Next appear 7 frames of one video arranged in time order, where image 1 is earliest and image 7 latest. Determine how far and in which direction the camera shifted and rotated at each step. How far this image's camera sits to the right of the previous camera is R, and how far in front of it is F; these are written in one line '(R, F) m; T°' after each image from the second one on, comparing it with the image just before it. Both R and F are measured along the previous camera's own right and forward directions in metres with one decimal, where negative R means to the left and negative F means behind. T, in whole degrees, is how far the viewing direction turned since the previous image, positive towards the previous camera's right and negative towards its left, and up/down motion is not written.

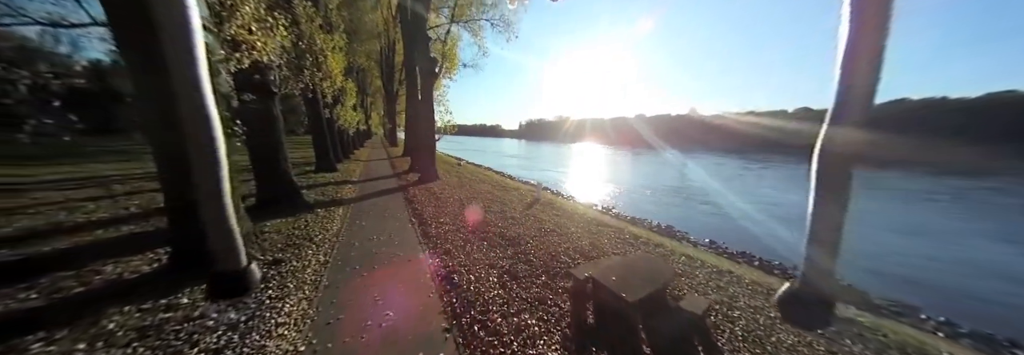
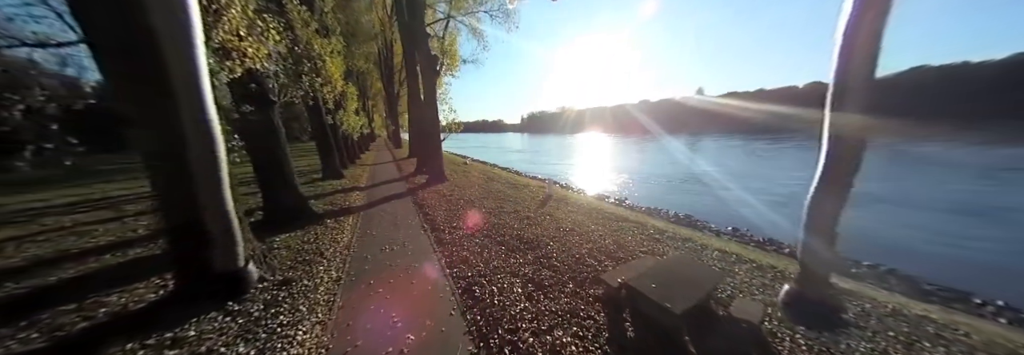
(-0.2, +0.3) m; -1°
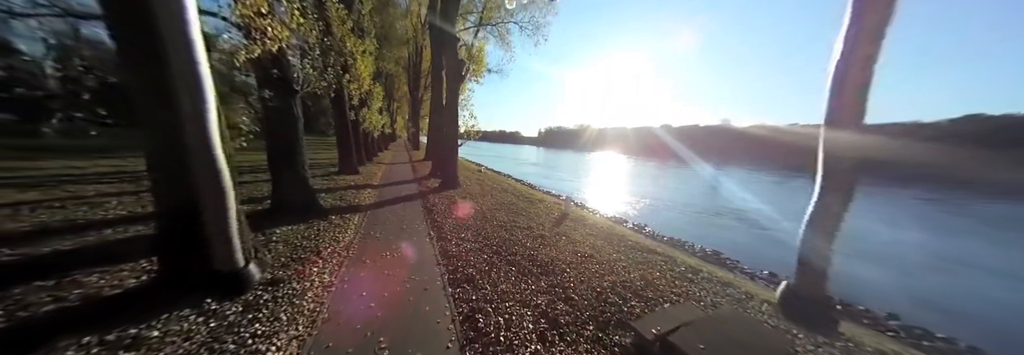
(-0.1, +0.4) m; -3°
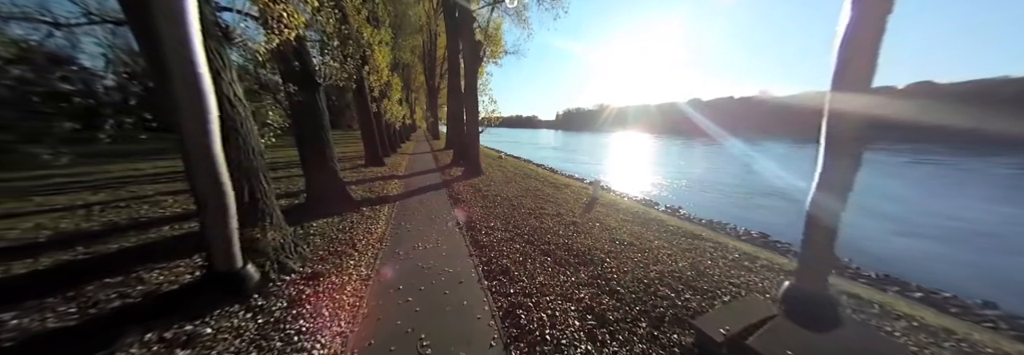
(-0.2, +0.3) m; -5°
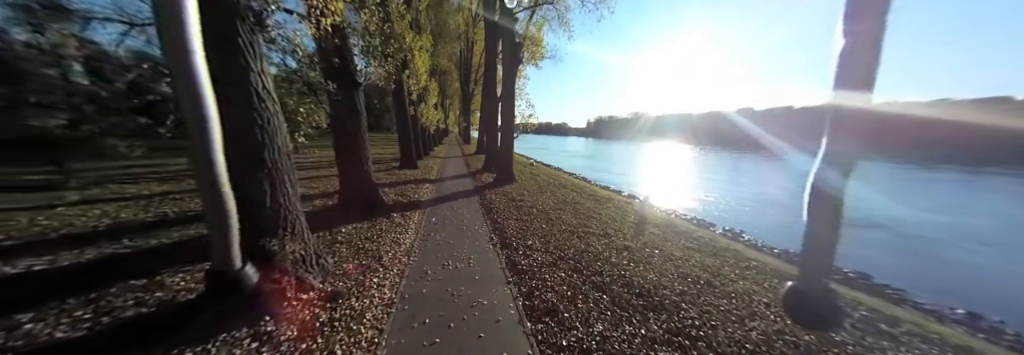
(-0.4, +0.7) m; -6°
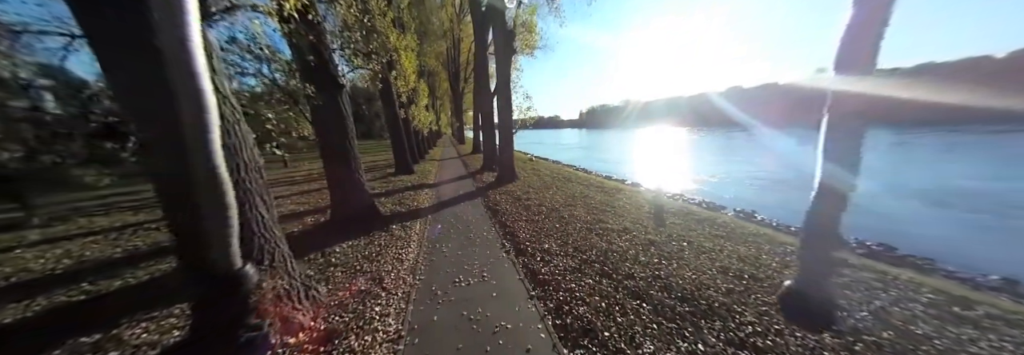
(-0.2, +0.5) m; +1°
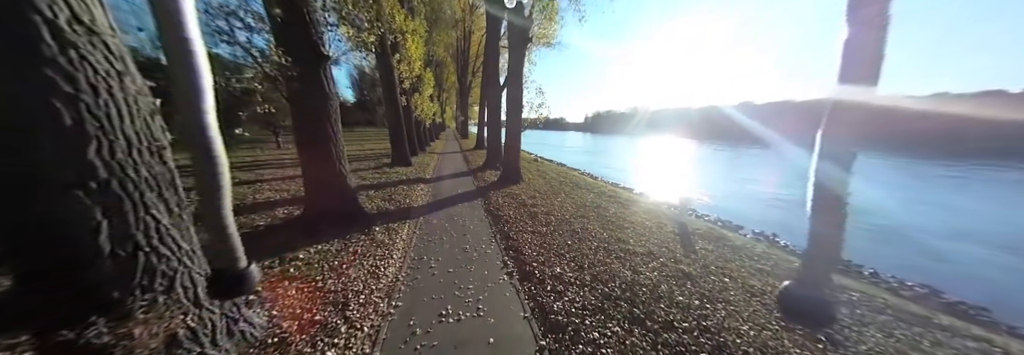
(-0.2, +0.8) m; 0°
